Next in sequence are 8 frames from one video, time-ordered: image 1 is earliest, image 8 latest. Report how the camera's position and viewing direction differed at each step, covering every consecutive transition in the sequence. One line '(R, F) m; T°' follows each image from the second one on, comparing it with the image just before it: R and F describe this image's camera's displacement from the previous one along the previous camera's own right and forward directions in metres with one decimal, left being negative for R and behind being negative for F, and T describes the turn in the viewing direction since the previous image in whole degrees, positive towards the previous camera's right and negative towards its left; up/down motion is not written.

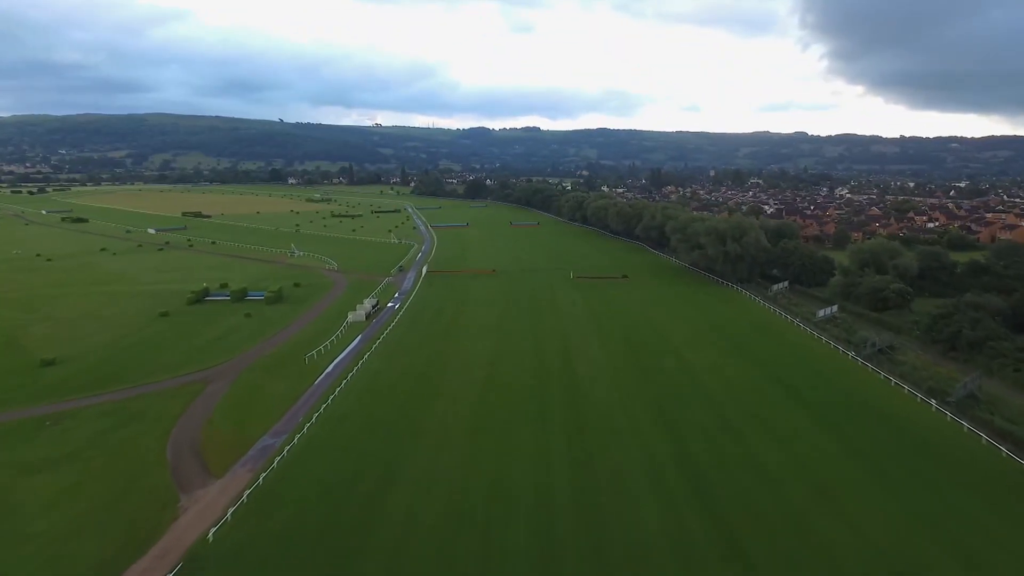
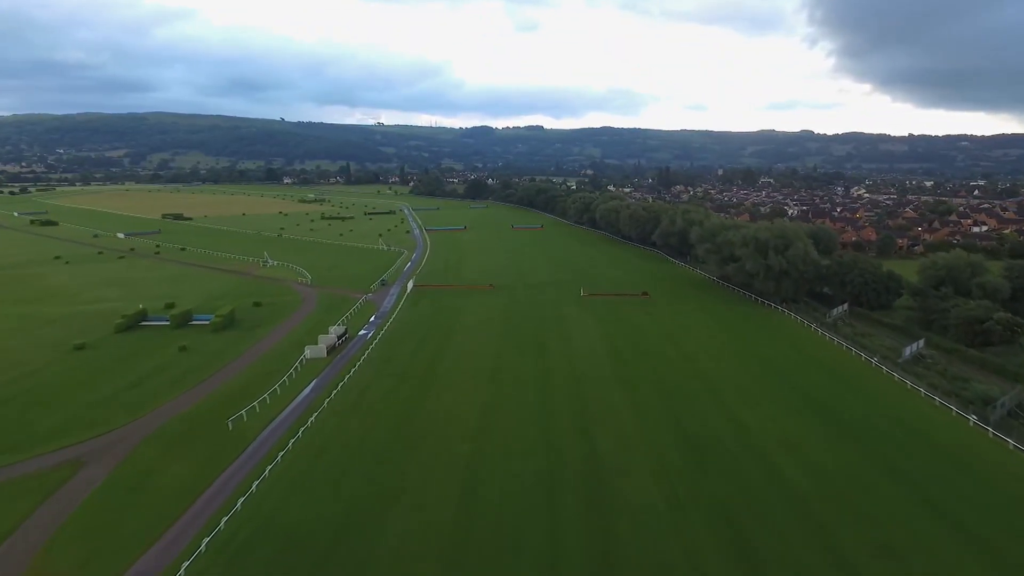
(+0.3, +9.4) m; 0°
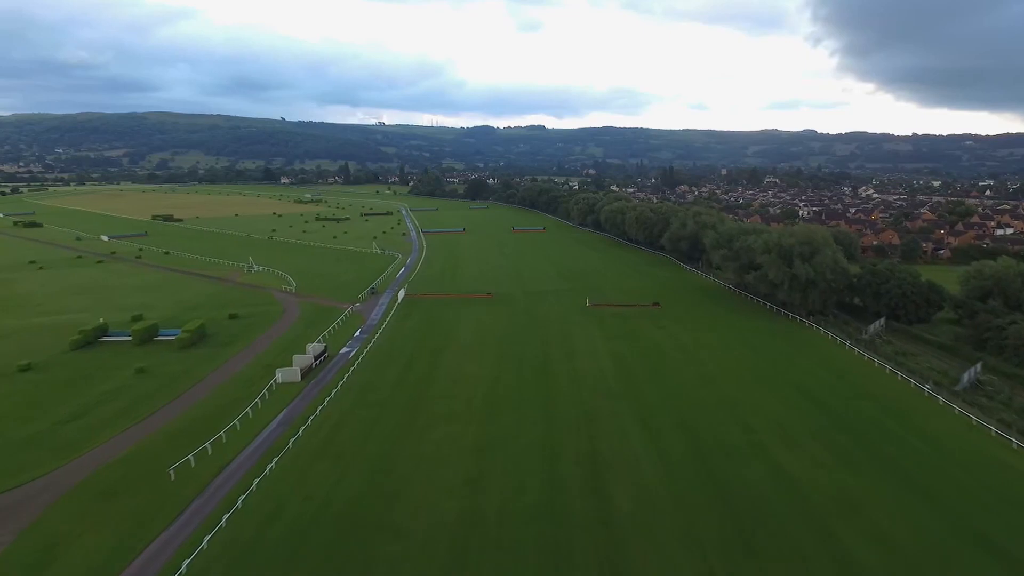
(+0.2, +4.4) m; 0°
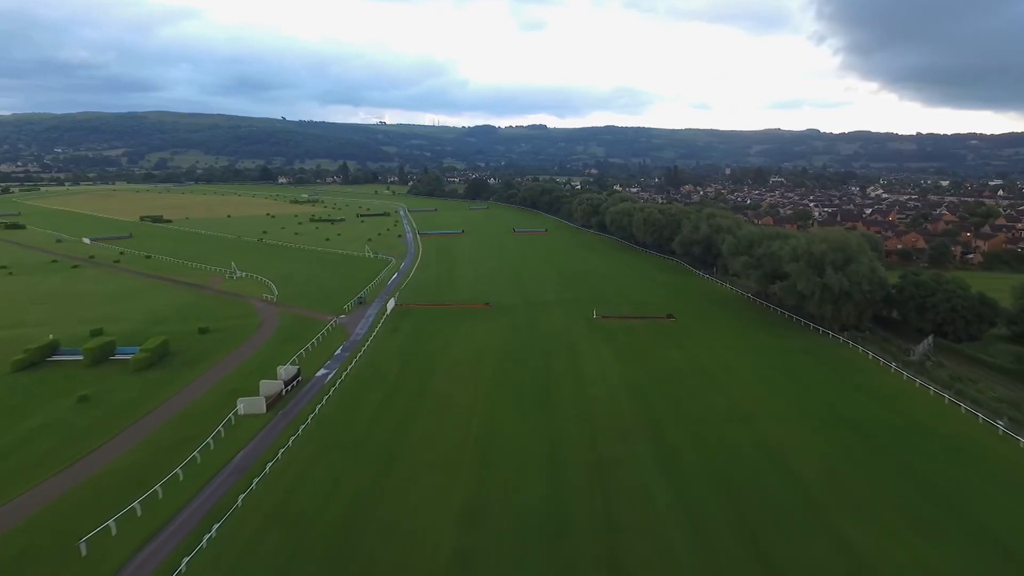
(+0.1, +4.5) m; 0°
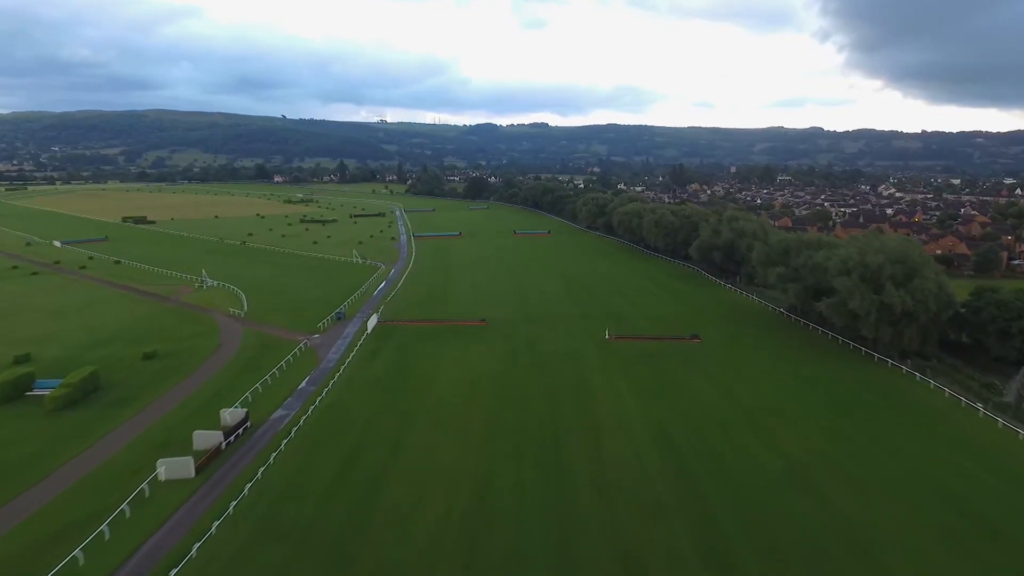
(+0.2, +6.2) m; 0°
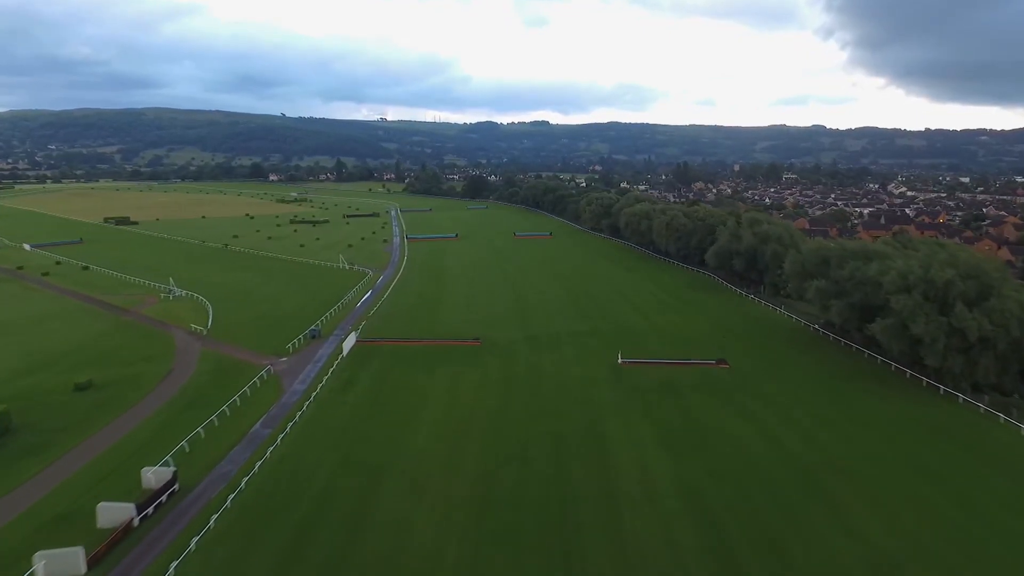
(+0.2, +5.4) m; 0°
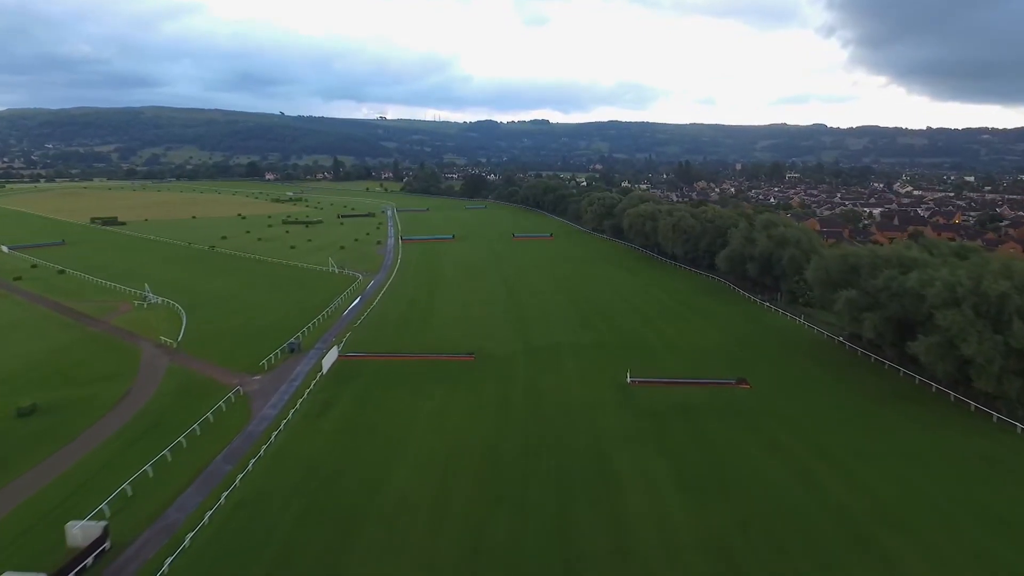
(+0.2, +3.3) m; 0°
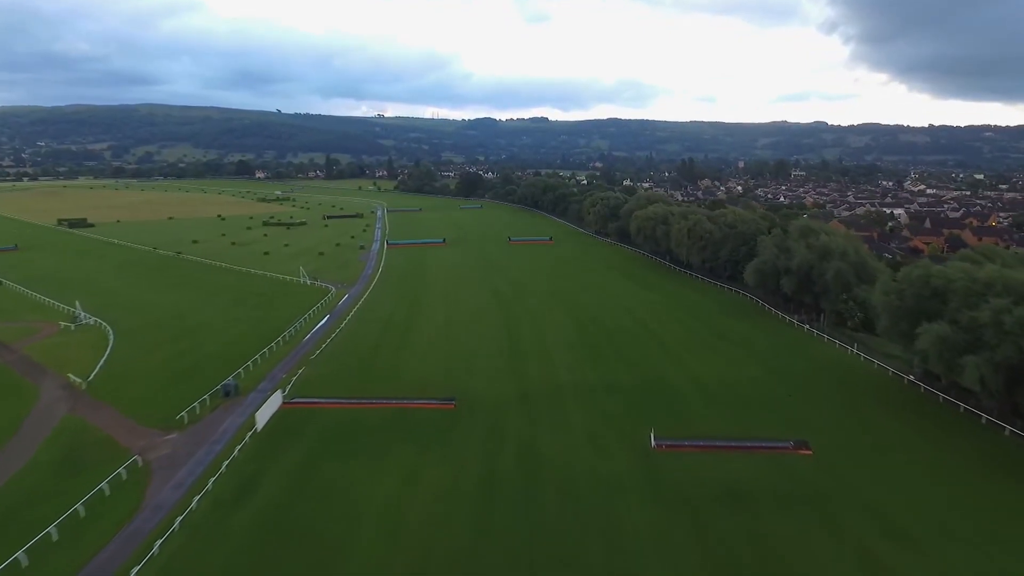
(+0.4, +7.2) m; 0°
